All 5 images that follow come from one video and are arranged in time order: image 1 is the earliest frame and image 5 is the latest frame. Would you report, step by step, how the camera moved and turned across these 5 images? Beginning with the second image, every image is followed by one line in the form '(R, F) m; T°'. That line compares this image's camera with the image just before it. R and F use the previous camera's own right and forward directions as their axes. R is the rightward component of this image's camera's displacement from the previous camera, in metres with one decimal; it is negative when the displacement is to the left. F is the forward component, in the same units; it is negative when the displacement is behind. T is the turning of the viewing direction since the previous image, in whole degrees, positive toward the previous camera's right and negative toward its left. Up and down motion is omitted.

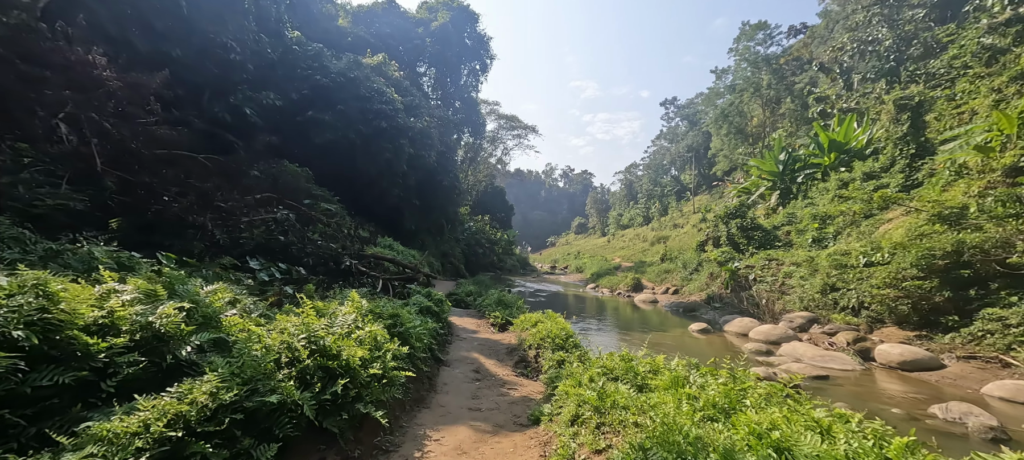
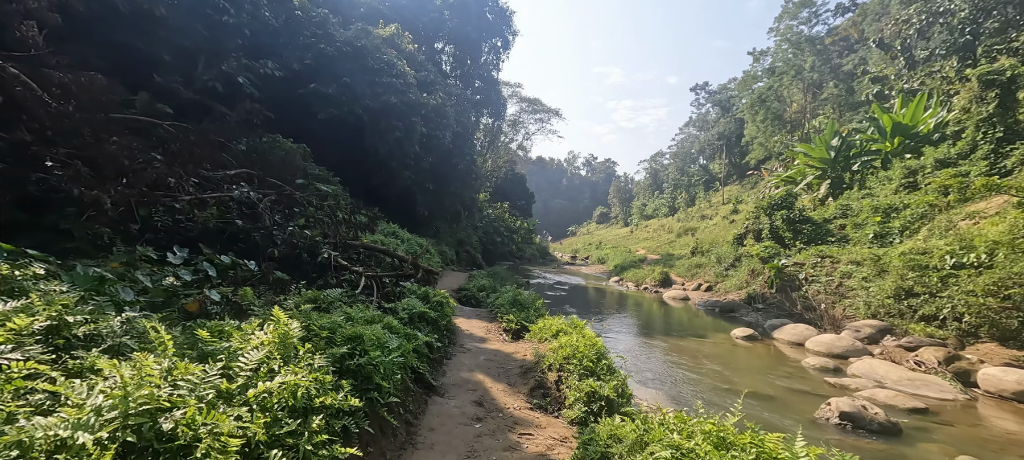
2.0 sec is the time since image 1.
(0.0, +1.3) m; -3°
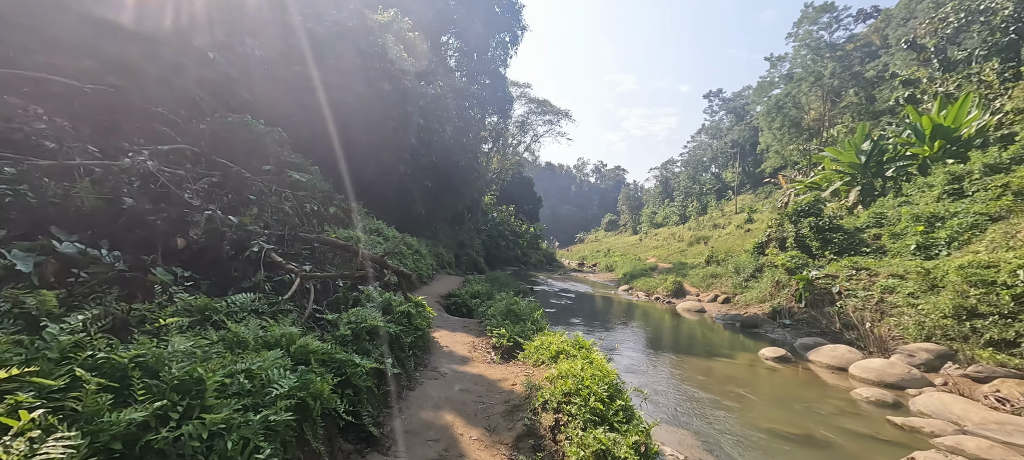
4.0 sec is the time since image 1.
(+0.2, +1.1) m; -1°
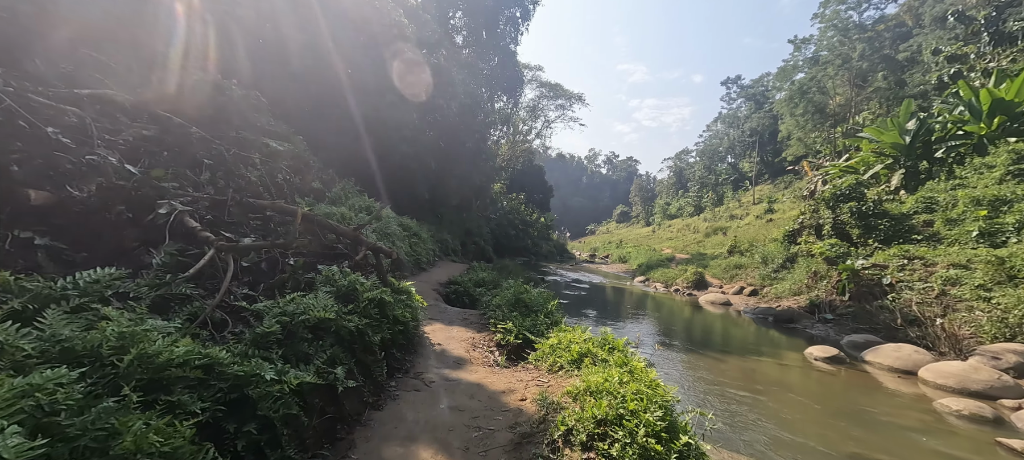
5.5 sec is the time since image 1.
(0.0, +1.1) m; -1°
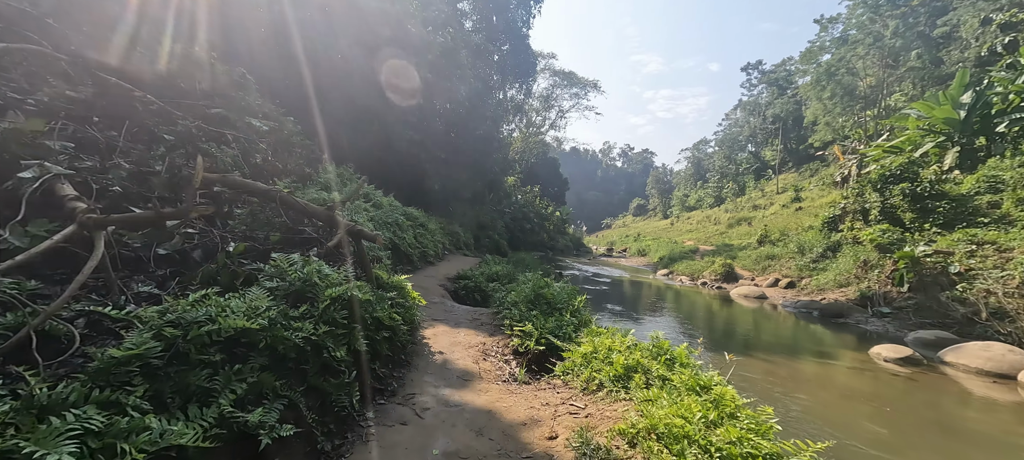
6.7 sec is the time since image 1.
(0.0, +0.9) m; -2°
